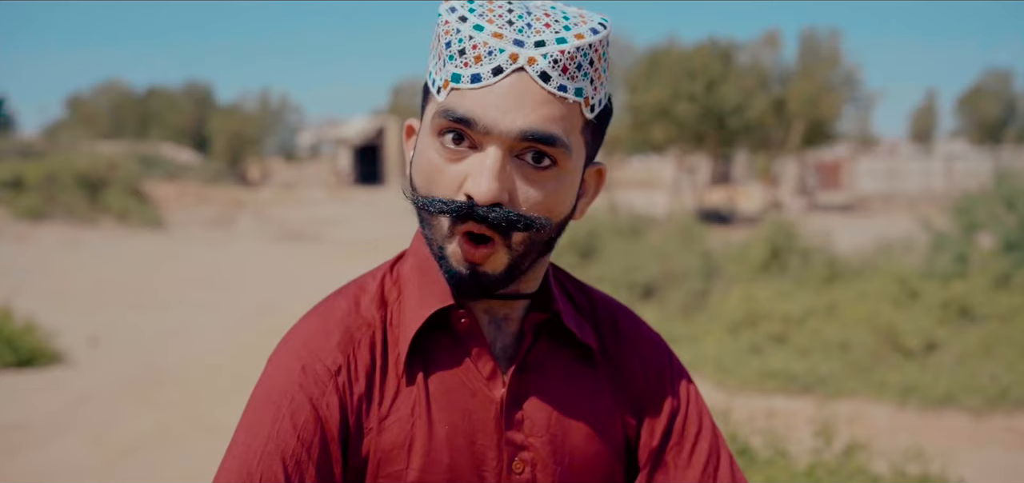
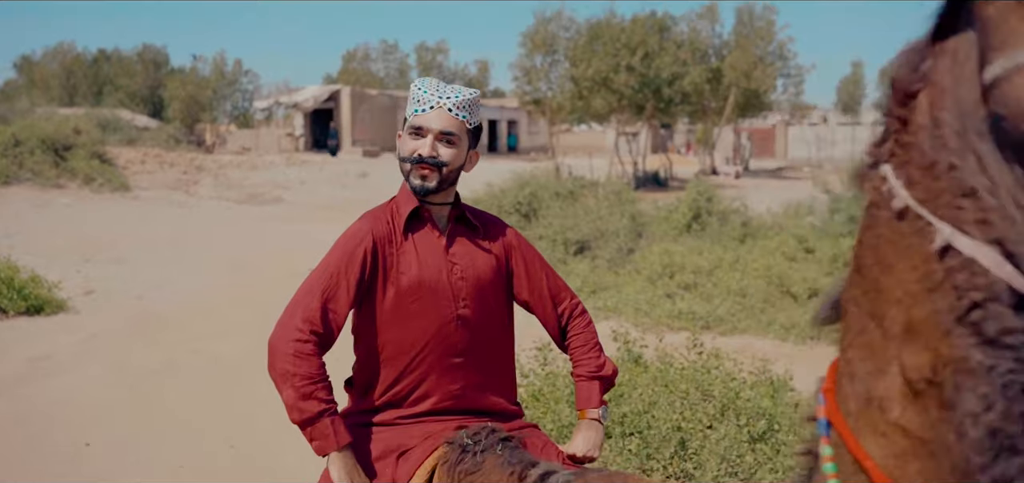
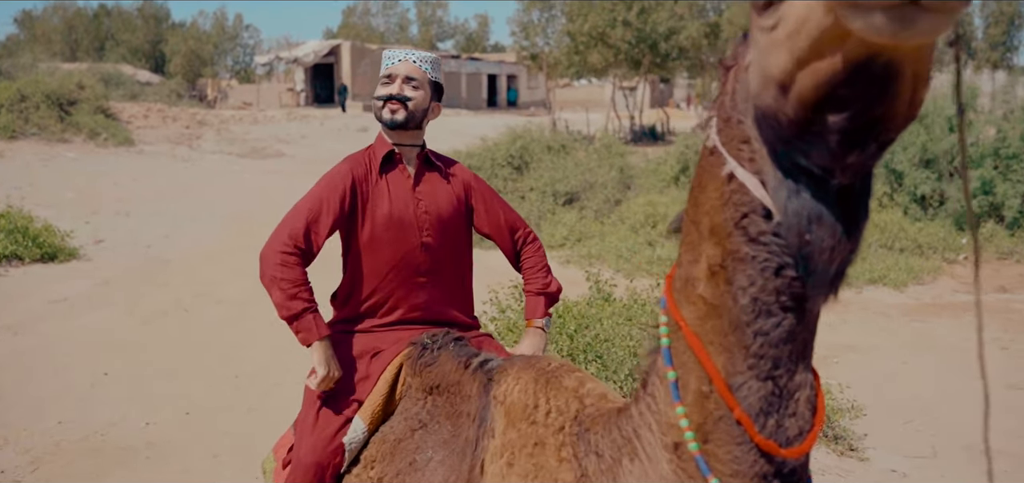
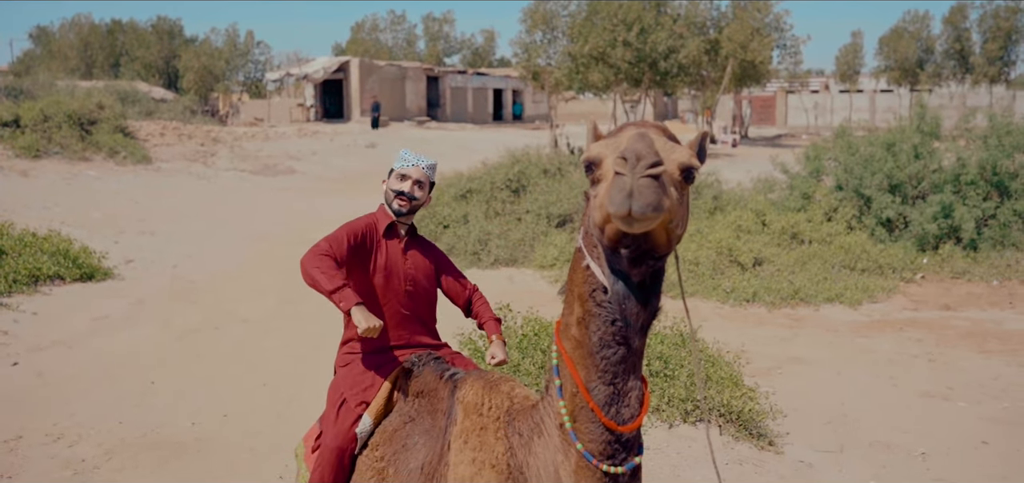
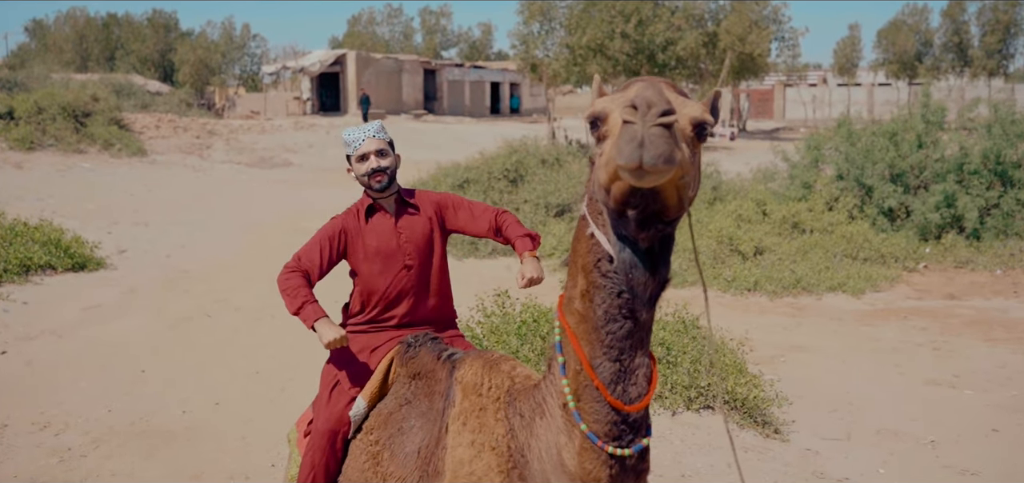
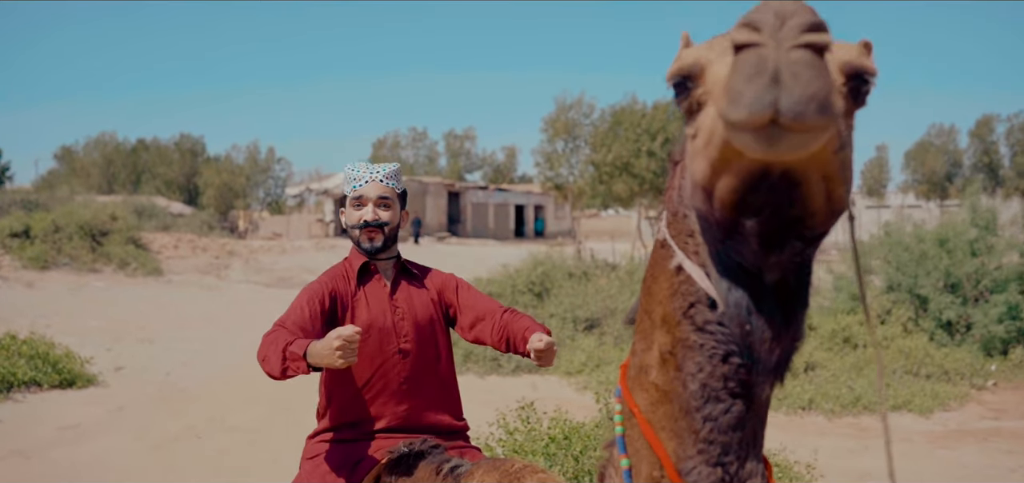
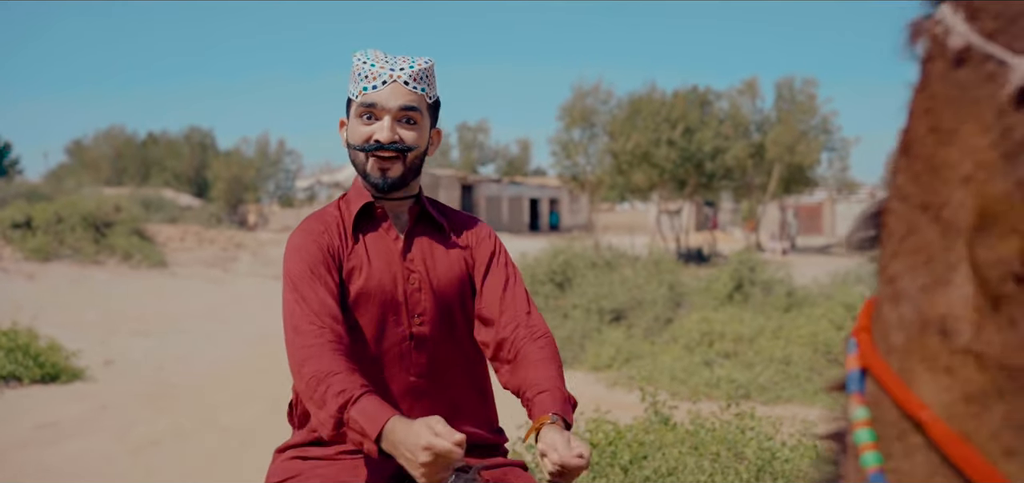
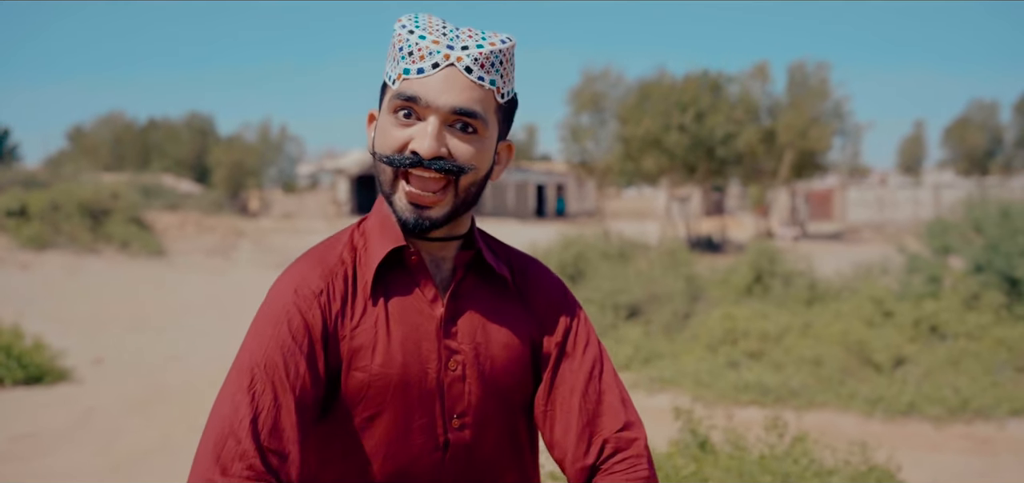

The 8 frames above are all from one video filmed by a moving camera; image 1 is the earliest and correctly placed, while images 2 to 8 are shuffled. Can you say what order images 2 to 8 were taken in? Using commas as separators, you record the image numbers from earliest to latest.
8, 7, 6, 4, 5, 3, 2
